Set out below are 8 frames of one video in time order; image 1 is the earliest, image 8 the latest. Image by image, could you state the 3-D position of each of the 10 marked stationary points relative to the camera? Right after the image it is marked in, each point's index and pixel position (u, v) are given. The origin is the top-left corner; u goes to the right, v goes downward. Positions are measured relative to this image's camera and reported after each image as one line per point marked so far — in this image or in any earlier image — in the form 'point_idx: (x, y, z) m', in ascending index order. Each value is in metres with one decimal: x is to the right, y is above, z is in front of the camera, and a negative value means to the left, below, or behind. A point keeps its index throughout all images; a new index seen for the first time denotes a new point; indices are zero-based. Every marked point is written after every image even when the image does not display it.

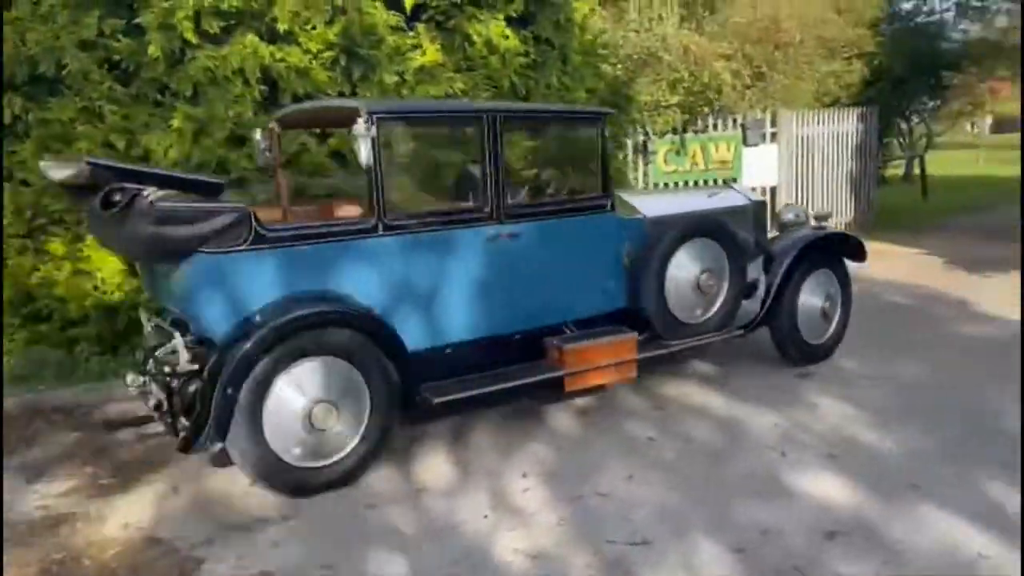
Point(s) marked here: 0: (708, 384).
0: (+1.7, -0.8, +8.7) m
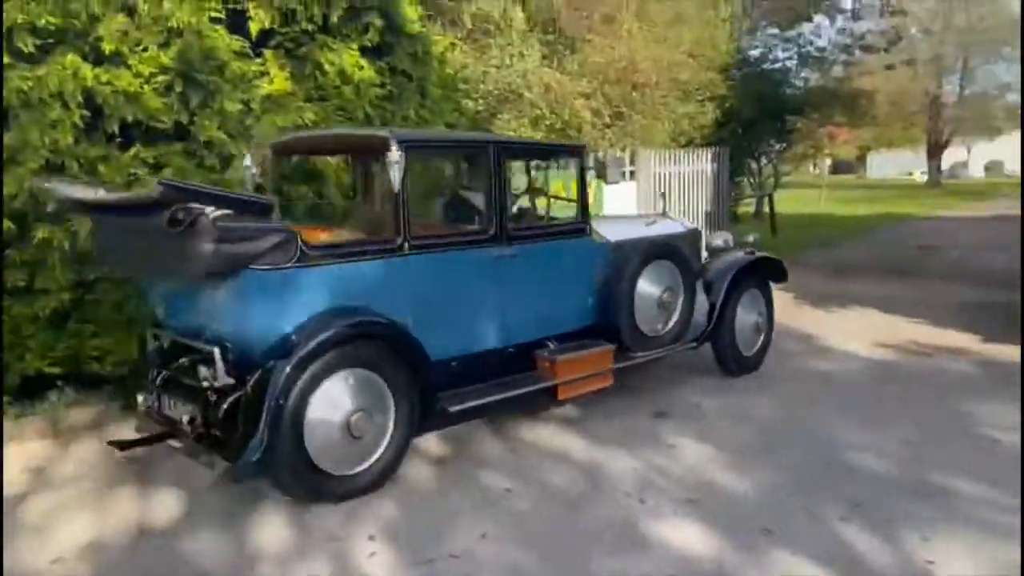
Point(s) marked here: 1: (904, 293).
0: (+0.5, -1.3, +8.1) m
1: (+6.9, -0.1, +15.0) m
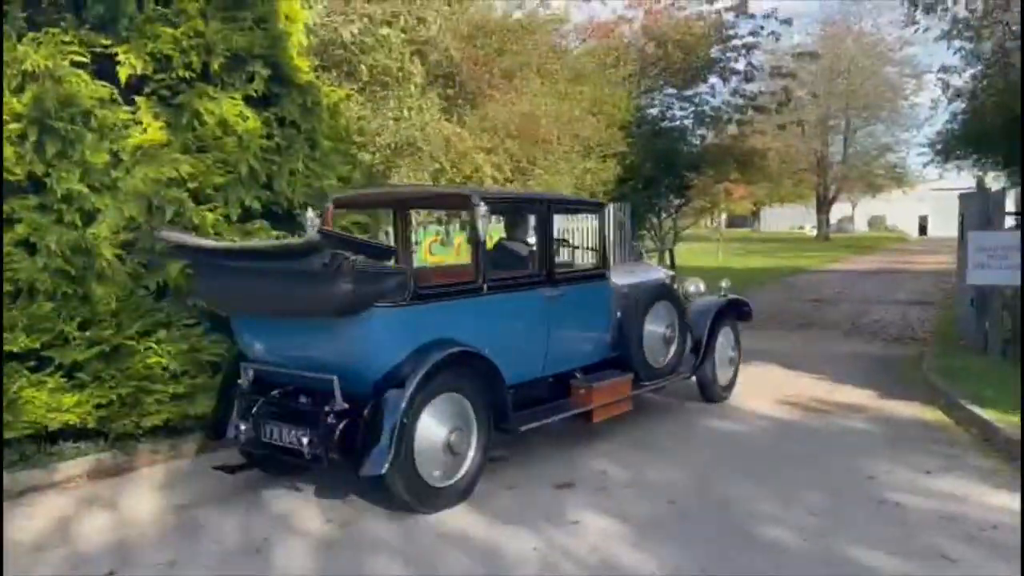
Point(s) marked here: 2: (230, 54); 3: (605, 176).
0: (-0.4, -1.9, +7.6) m
1: (+5.1, -1.0, +15.2) m
2: (-3.0, +2.5, +9.1) m
3: (+2.1, +2.5, +19.0) m
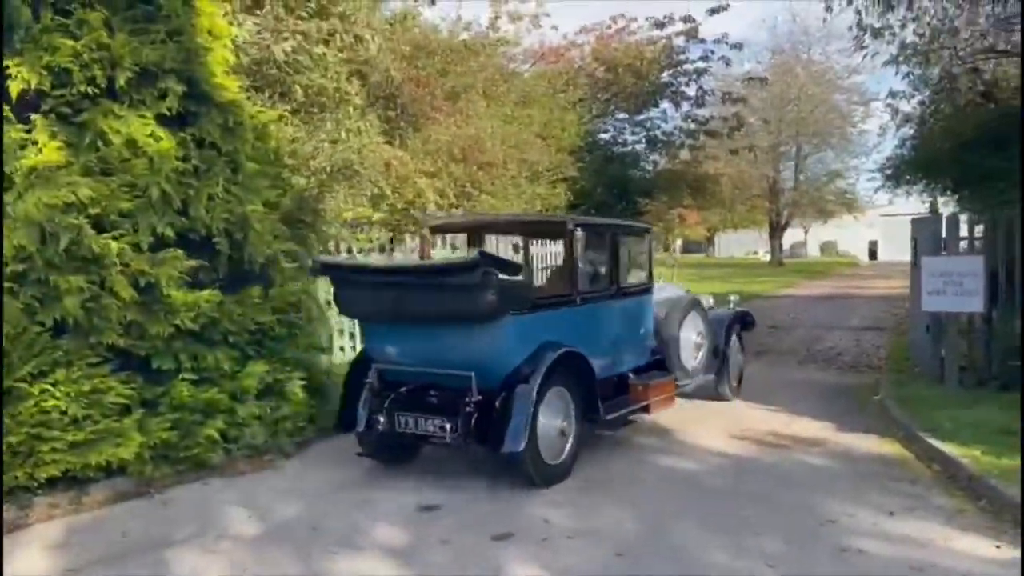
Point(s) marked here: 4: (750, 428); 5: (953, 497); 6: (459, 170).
0: (-1.0, -2.2, +6.9) m
1: (+4.2, -1.5, +14.8) m
2: (-3.7, +2.1, +8.4) m
3: (+1.0, +1.9, +18.5) m
4: (+3.0, -1.8, +10.7) m
5: (+4.0, -1.9, +7.8) m
6: (-0.9, +2.1, +14.8) m
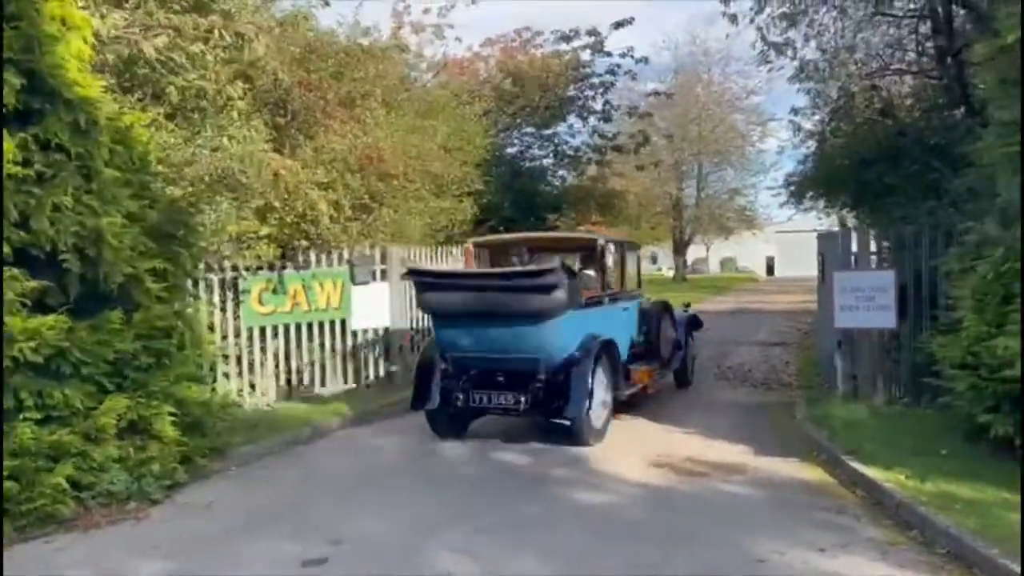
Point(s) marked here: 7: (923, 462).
0: (-1.7, -2.3, +5.8) m
1: (+2.6, -1.8, +14.3) m
2: (-4.6, +1.9, +7.1) m
3: (-1.1, +1.5, +17.7) m
4: (+1.8, -2.0, +10.1) m
5: (+3.2, -2.1, +7.3) m
6: (-2.5, +1.8, +13.9) m
7: (+4.3, -1.8, +8.9) m
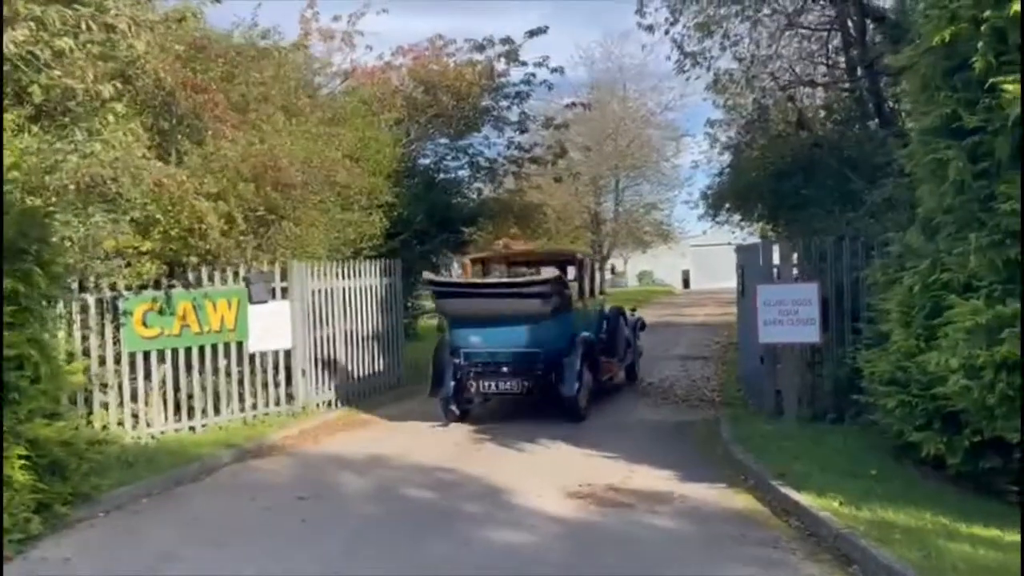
0: (-2.3, -2.5, +4.8) m
1: (+1.2, -2.0, +13.6) m
2: (-5.3, +1.7, +5.9) m
3: (-2.8, +1.1, +16.8) m
4: (+0.8, -2.2, +9.4) m
5: (+2.4, -2.2, +6.7) m
6: (-3.9, +1.5, +12.8) m
7: (+3.4, -1.9, +8.4) m
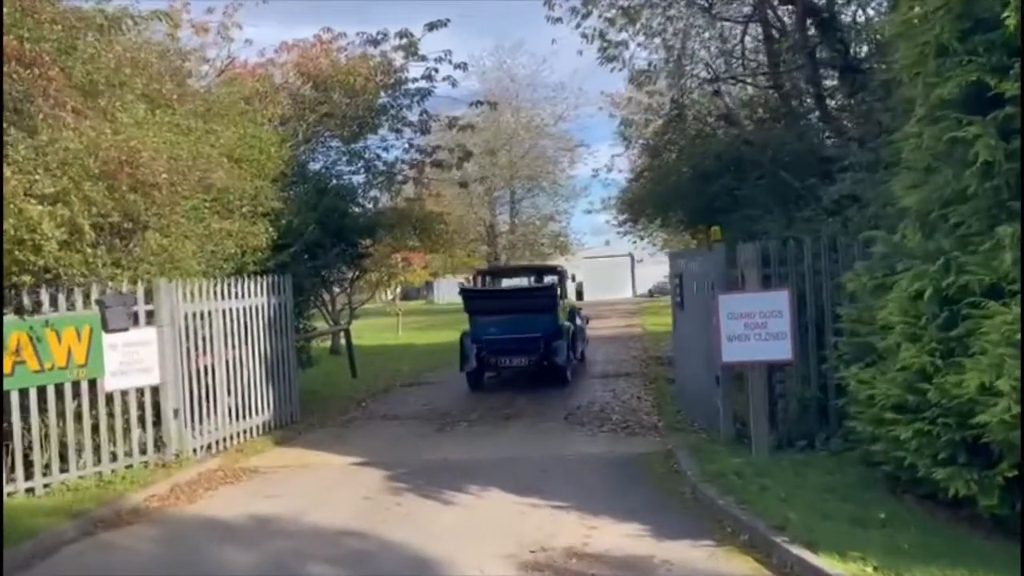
0: (-2.2, -2.6, +2.6) m
1: (+0.1, -2.3, +11.8) m
2: (-5.5, +1.5, +3.3) m
3: (-4.4, +0.8, +14.4) m
4: (+0.3, -2.3, +7.5) m
5: (+2.2, -2.2, +5.1) m
6: (-5.0, +1.2, +10.3) m
7: (+2.9, -2.0, +6.8) m
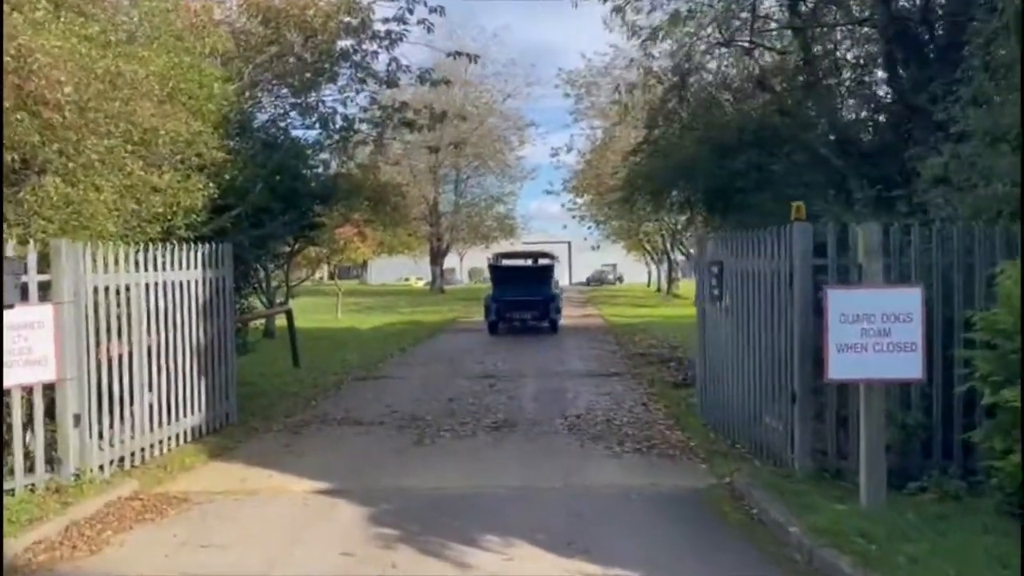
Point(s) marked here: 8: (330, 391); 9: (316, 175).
0: (-1.4, -2.5, -0.1) m
1: (+0.2, -2.1, +9.2) m
2: (-4.5, +1.8, +0.3) m
3: (-4.3, +1.2, +11.5) m
4: (+0.7, -2.2, +5.0) m
5: (+2.9, -2.2, +2.8) m
6: (-4.6, +1.5, +7.3) m
7: (+3.4, -2.0, +4.6) m
8: (-3.3, -1.9, +15.3) m
9: (-3.7, +2.2, +16.5) m
